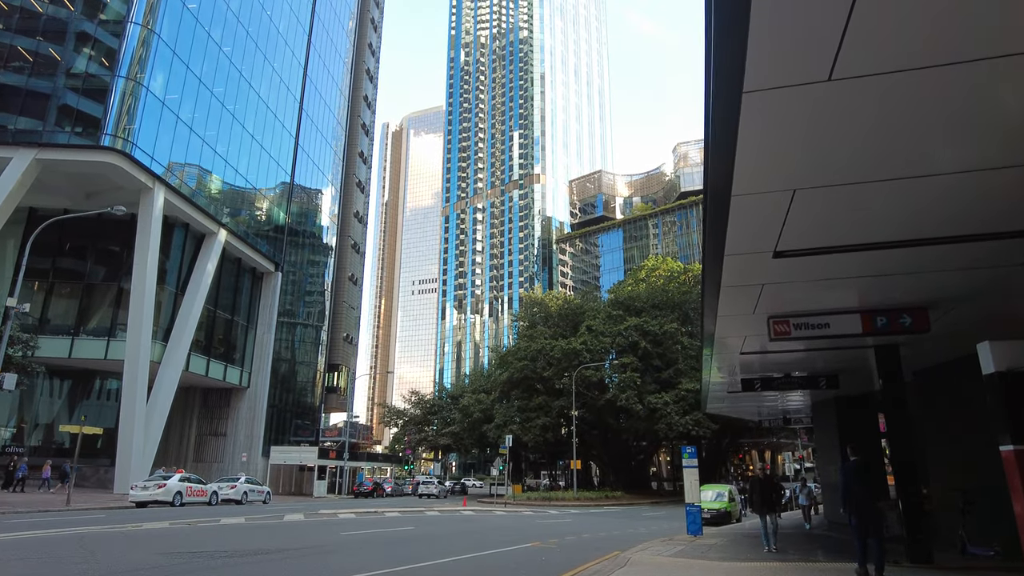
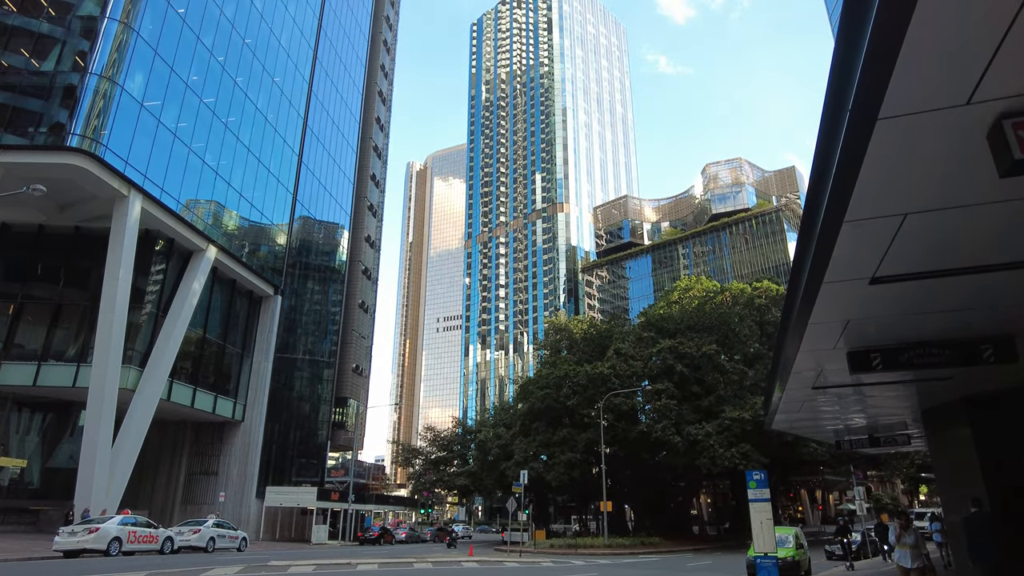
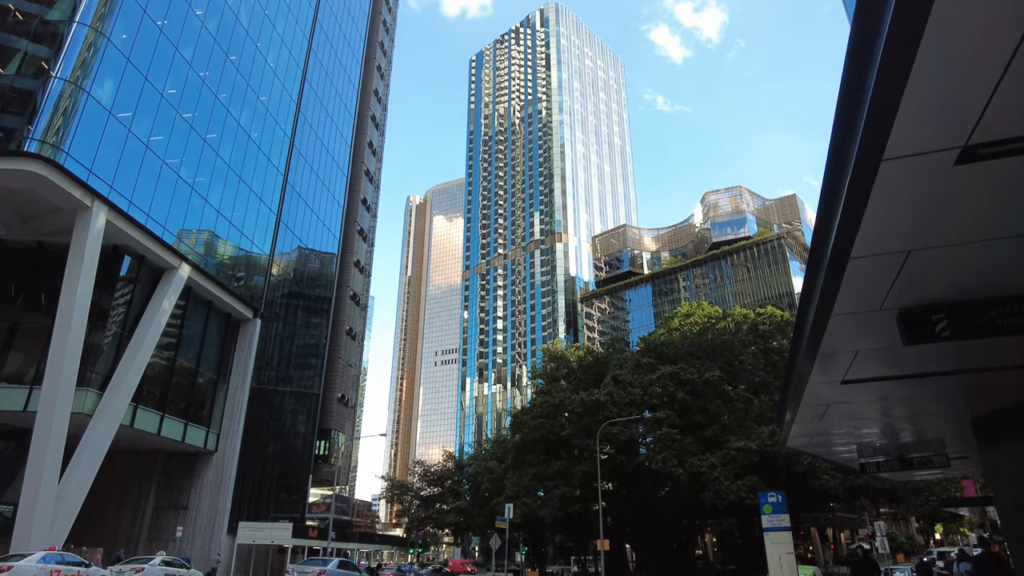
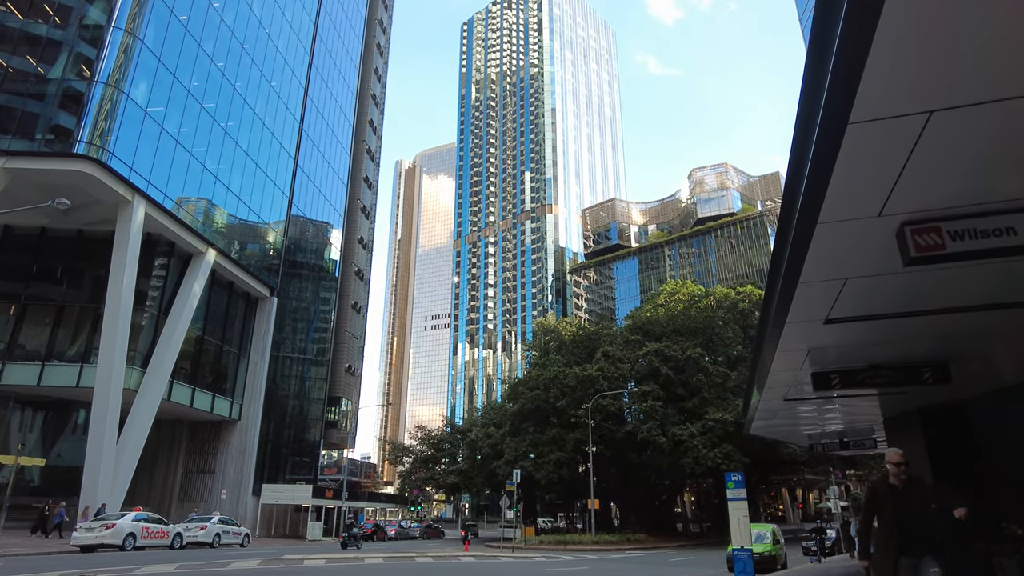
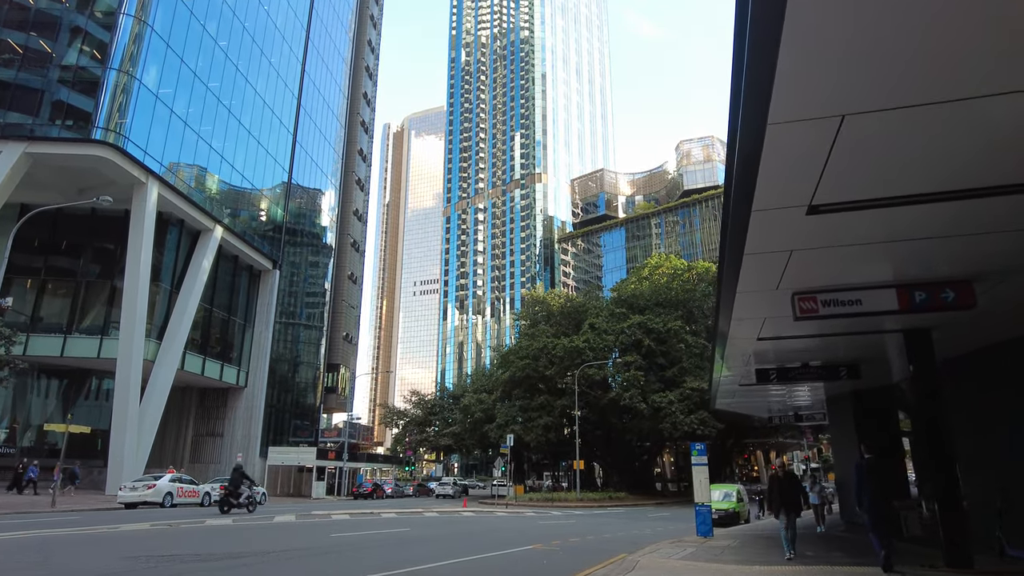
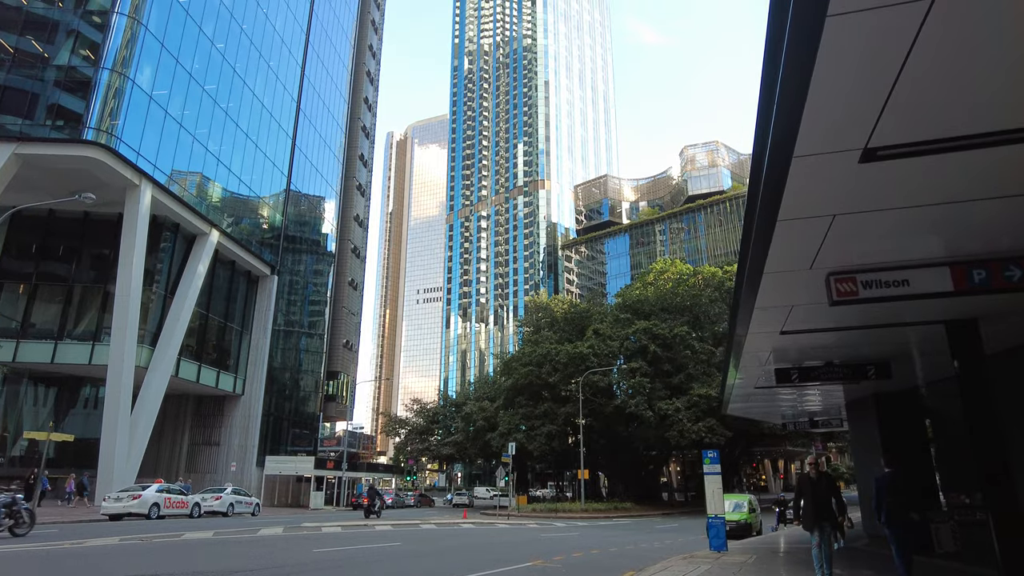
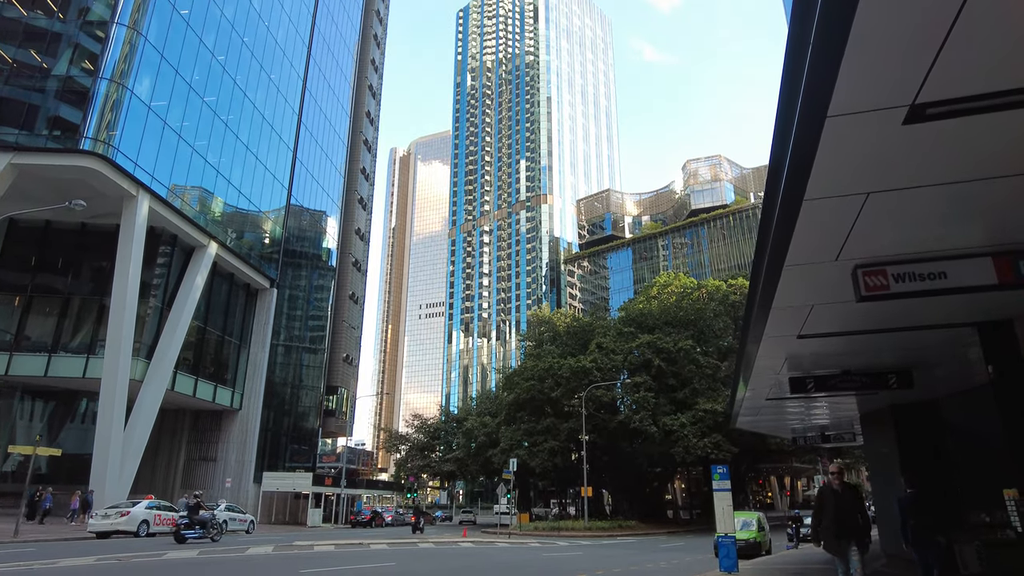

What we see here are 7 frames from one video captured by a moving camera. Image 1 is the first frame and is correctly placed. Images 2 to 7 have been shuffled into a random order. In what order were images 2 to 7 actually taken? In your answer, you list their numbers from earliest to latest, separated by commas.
5, 6, 7, 4, 2, 3
